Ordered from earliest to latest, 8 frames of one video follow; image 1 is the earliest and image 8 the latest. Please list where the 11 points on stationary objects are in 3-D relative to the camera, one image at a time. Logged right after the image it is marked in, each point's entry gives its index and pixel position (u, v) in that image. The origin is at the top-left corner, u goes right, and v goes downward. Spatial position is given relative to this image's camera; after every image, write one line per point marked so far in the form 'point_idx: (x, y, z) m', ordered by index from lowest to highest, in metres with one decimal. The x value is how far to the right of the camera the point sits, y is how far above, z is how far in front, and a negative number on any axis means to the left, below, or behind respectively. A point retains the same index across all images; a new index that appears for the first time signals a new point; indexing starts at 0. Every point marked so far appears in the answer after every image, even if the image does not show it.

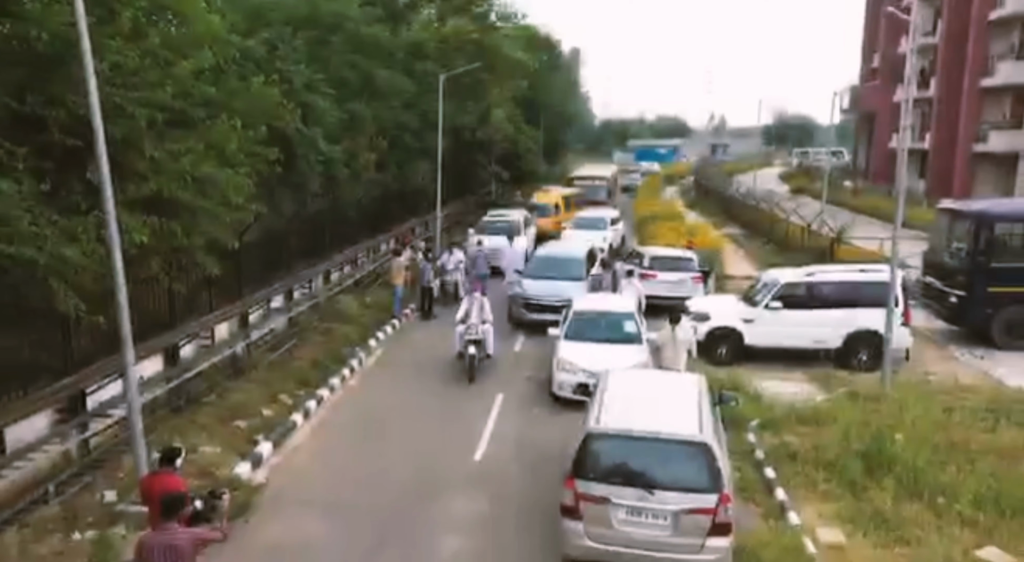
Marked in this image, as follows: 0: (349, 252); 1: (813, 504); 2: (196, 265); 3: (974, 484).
0: (-4.0, +0.8, +19.8) m
1: (+3.3, -2.4, +8.6) m
2: (-4.7, +0.2, +11.7) m
3: (+5.0, -2.2, +8.5) m
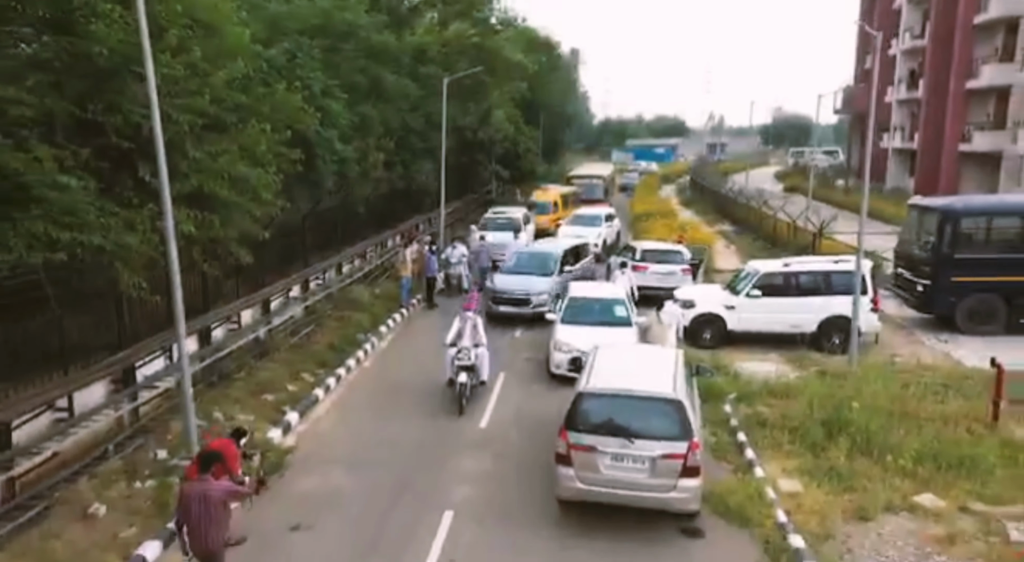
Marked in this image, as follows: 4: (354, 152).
0: (-4.0, +1.0, +21.0) m
1: (+3.3, -2.2, +9.8) m
2: (-4.7, +0.4, +12.9) m
3: (+5.1, -2.0, +9.7) m
4: (-3.7, +3.1, +18.8) m
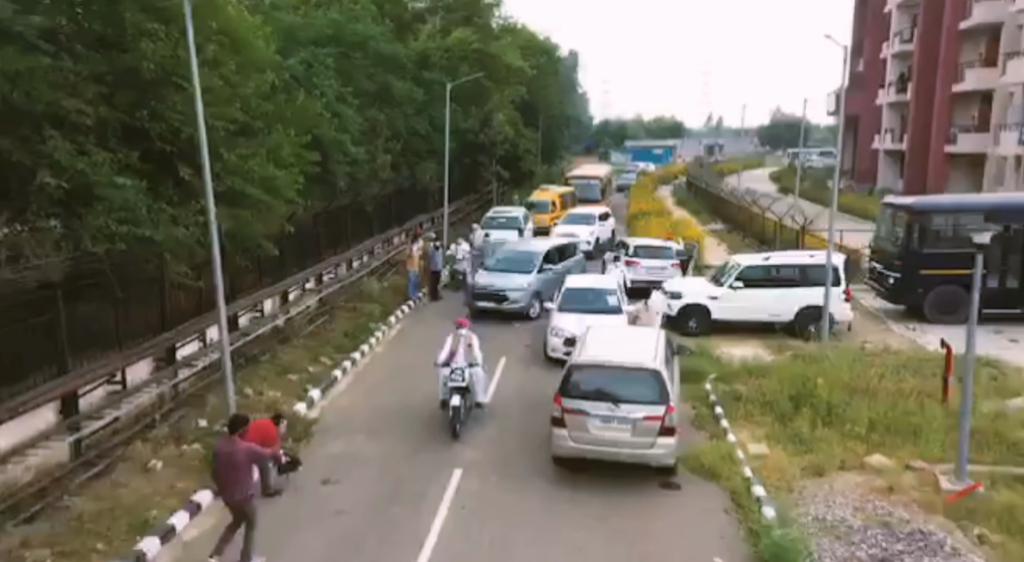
0: (-4.0, +1.1, +22.2) m
1: (+3.4, -2.1, +11.1) m
2: (-4.7, +0.6, +14.1) m
3: (+5.1, -1.9, +11.0) m
4: (-3.7, +3.2, +20.1) m
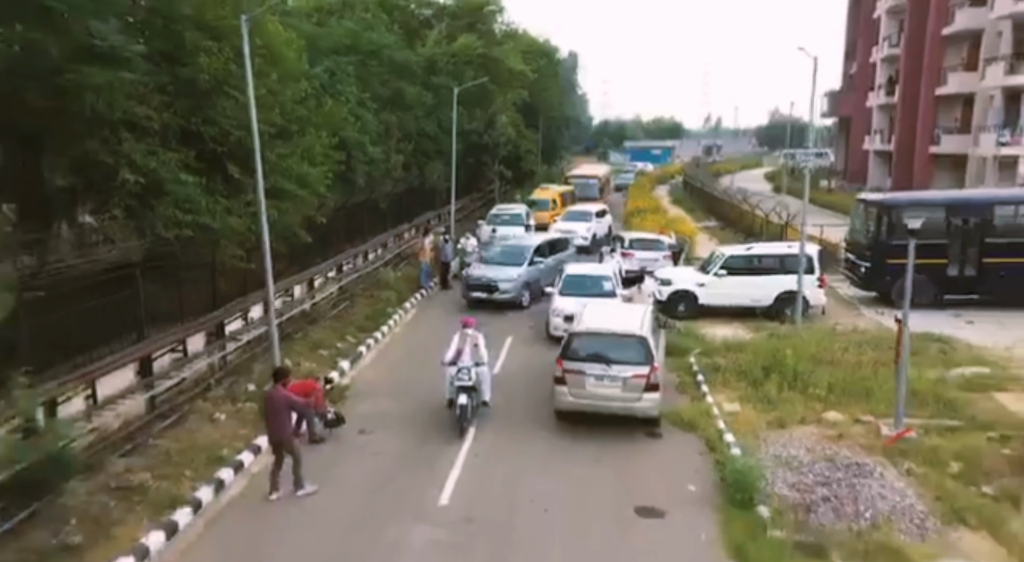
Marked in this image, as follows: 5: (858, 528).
0: (-3.9, +1.4, +23.9) m
1: (+3.5, -1.8, +12.7) m
2: (-4.5, +0.9, +15.8) m
3: (+5.2, -1.6, +12.7) m
4: (-3.5, +3.5, +21.7) m
5: (+3.5, -2.5, +7.9) m
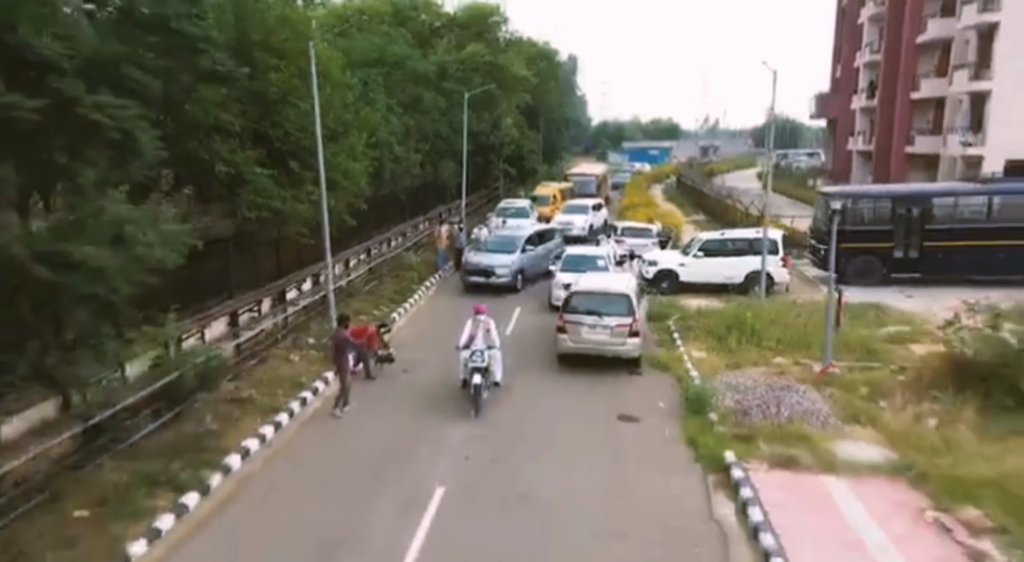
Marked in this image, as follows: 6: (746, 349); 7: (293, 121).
0: (-3.7, +1.9, +26.9) m
1: (+3.7, -1.3, +15.7) m
2: (-4.3, +1.4, +18.8) m
3: (+5.4, -1.1, +15.6) m
4: (-3.3, +4.0, +24.7) m
5: (+3.7, -1.9, +10.9) m
6: (+4.5, -1.3, +15.0) m
7: (-4.3, +3.2, +15.6) m
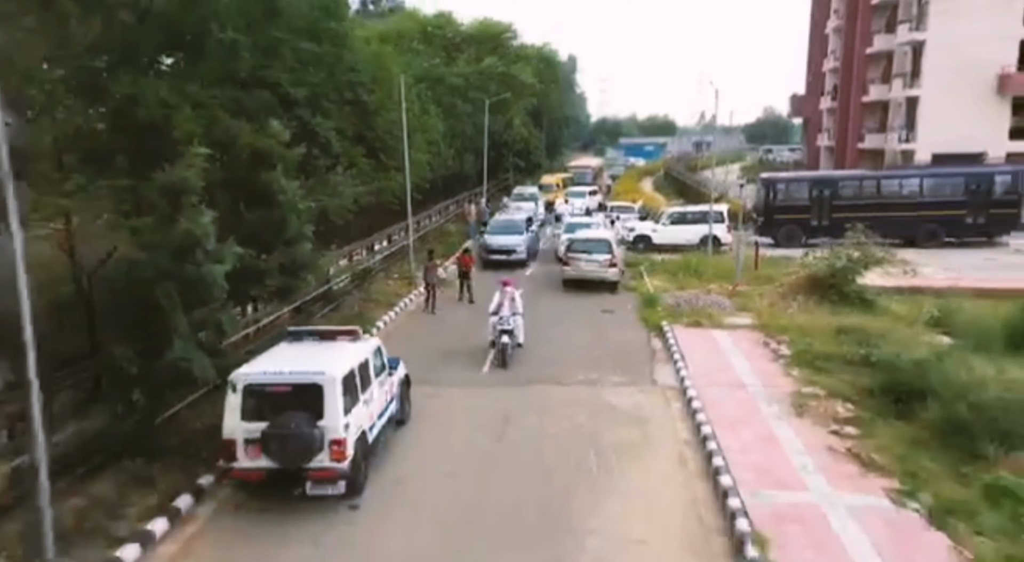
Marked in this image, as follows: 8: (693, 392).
0: (-3.1, +3.3, +34.2) m
1: (+4.3, +0.1, +23.1) m
2: (-3.8, +2.7, +26.1) m
3: (+6.0, +0.3, +23.0) m
4: (-2.8, +5.4, +32.1) m
5: (+4.3, -0.6, +18.3) m
6: (+5.1, 0.0, +22.4) m
7: (-3.7, +4.5, +23.0) m
8: (+2.9, -1.8, +12.5) m
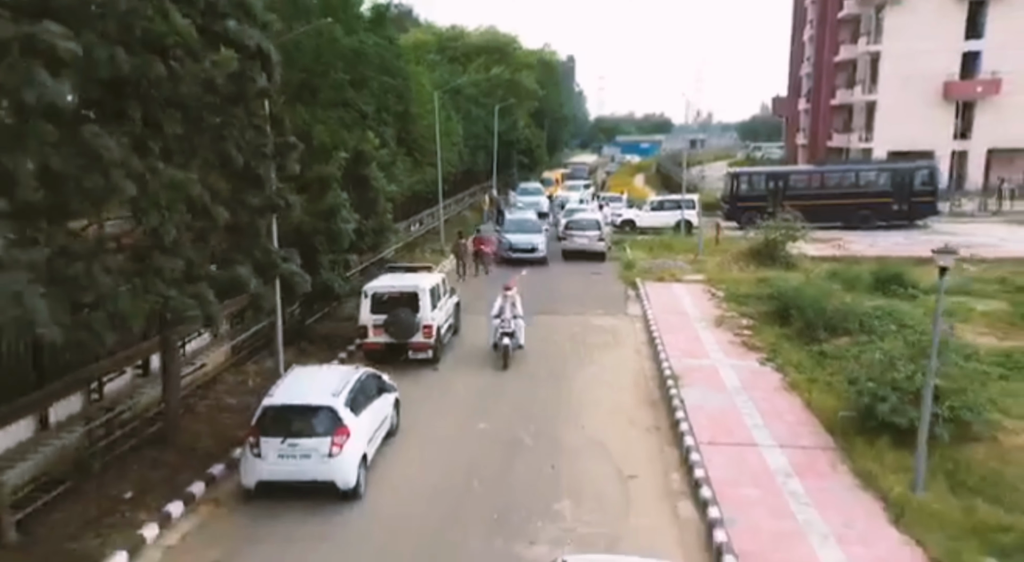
0: (-2.8, +4.3, +40.1) m
1: (+4.6, +1.0, +28.9) m
2: (-3.4, +3.7, +32.0) m
3: (+6.3, +1.2, +28.9) m
4: (-2.4, +6.4, +37.9) m
5: (+4.6, +0.3, +24.1) m
6: (+5.4, +1.0, +28.2) m
7: (-3.3, +5.5, +28.8) m
8: (+3.3, -0.8, +18.4) m
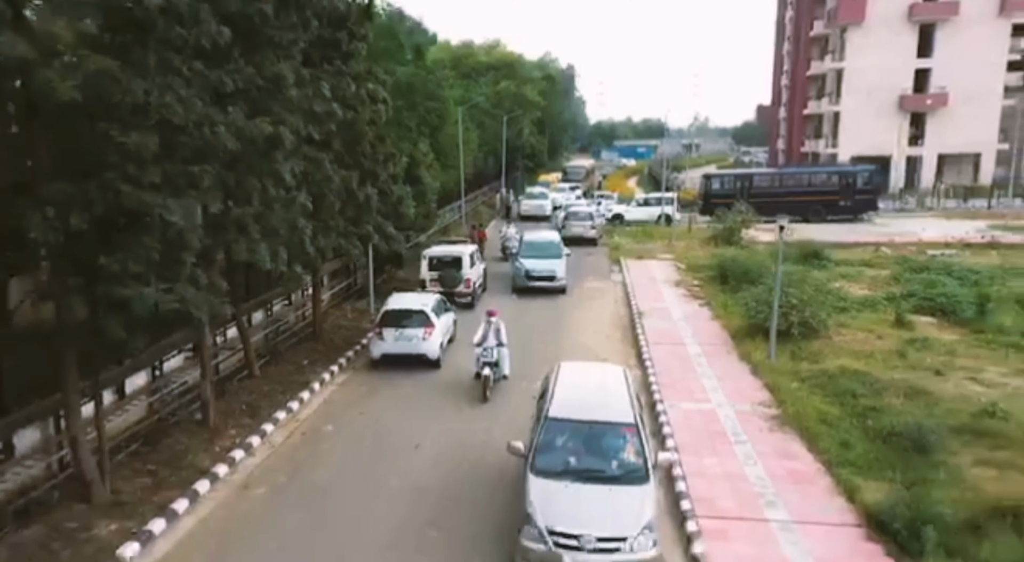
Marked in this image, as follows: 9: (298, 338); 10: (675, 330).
0: (-2.4, +5.1, +46.3) m
1: (+5.0, +1.8, +35.1) m
2: (-3.0, +4.5, +38.2) m
3: (+6.7, +2.0, +35.0) m
4: (-2.0, +7.2, +44.1) m
5: (+5.0, +1.1, +30.3) m
6: (+5.8, +1.8, +34.4) m
7: (-2.9, +6.3, +35.0) m
8: (+3.6, 0.0, +24.6) m
9: (-4.6, -1.2, +16.5) m
10: (+3.8, -1.2, +17.8) m
